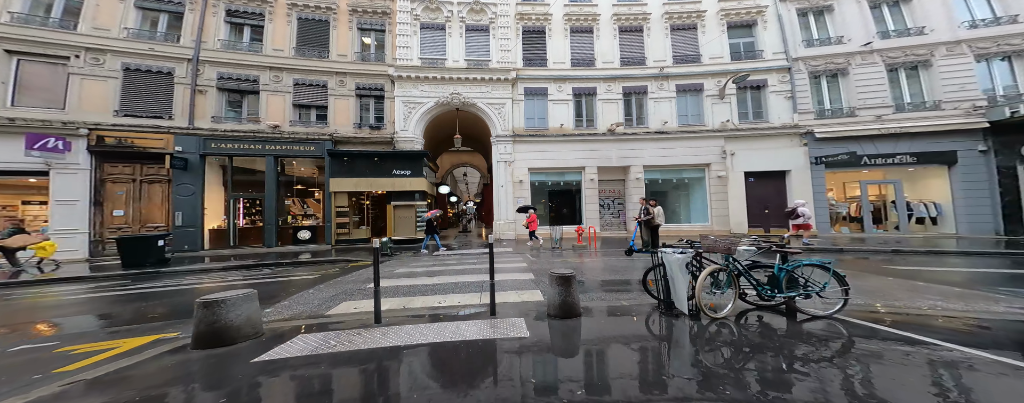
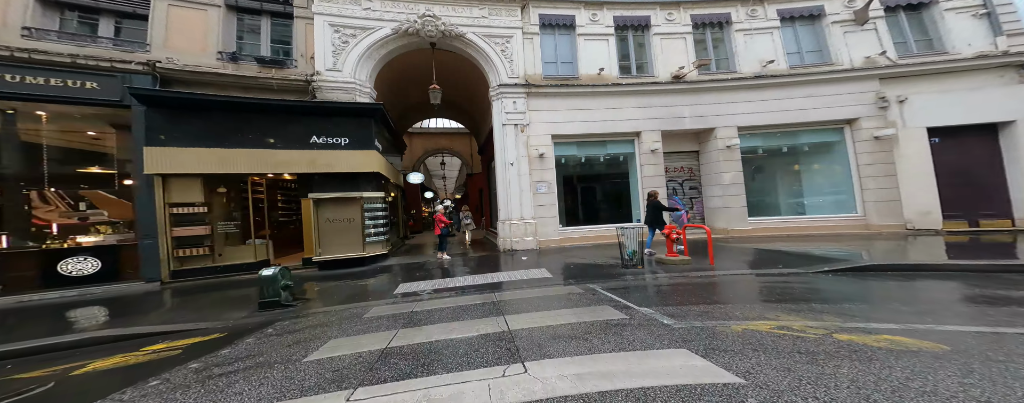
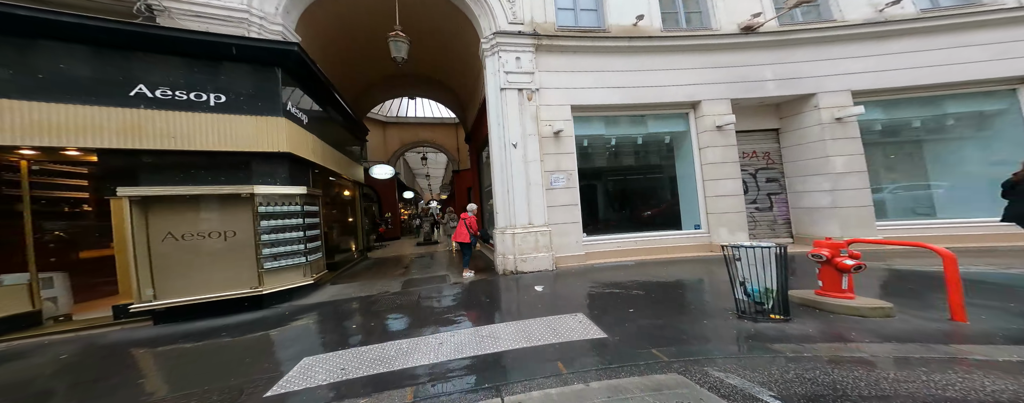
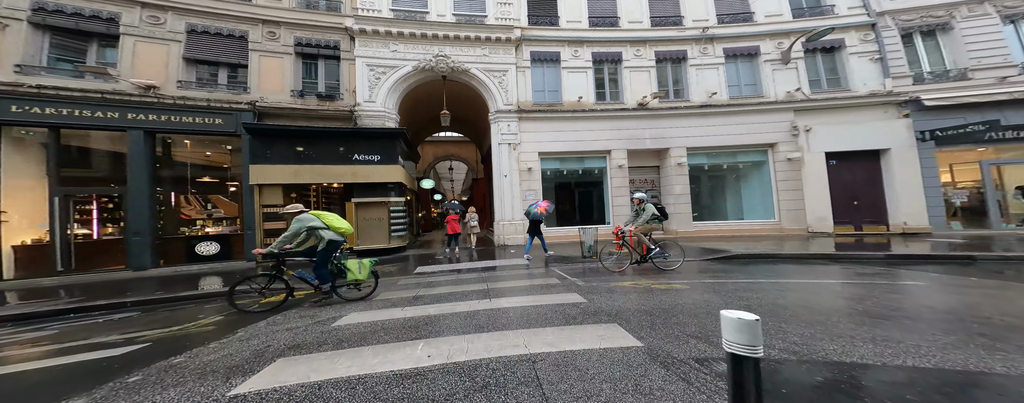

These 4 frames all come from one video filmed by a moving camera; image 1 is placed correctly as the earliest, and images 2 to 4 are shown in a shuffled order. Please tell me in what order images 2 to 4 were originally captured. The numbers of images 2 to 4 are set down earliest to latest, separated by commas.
4, 2, 3
